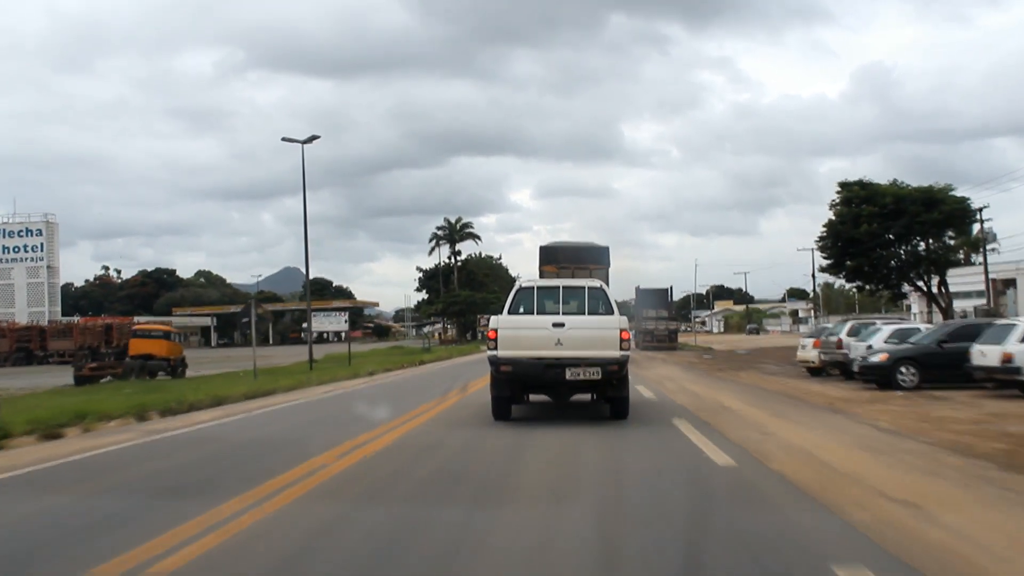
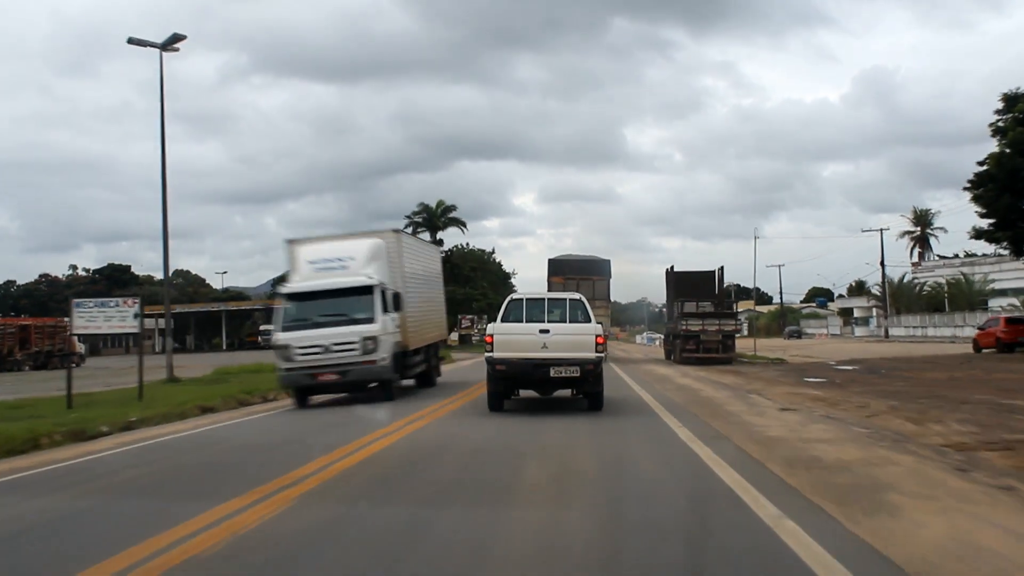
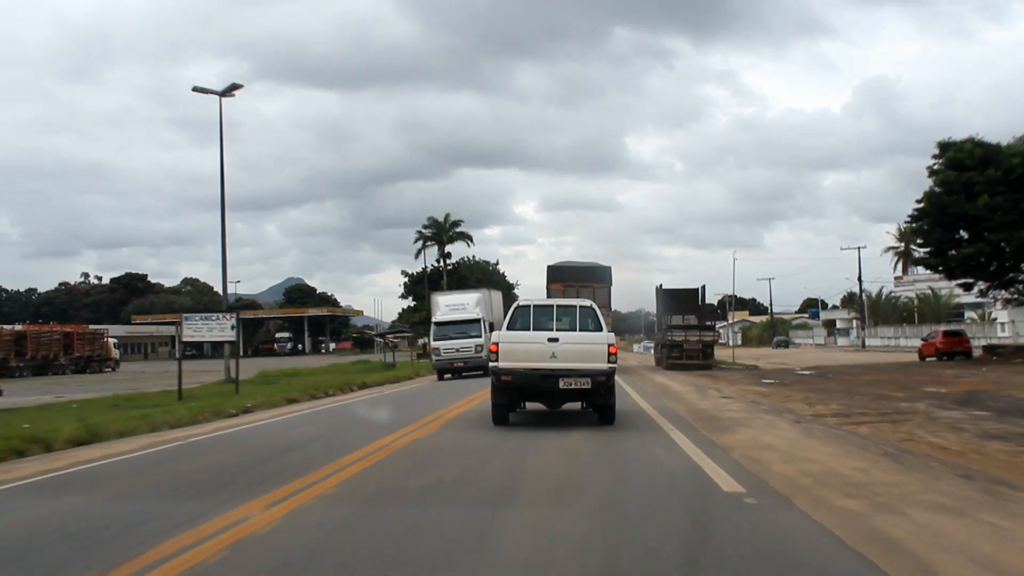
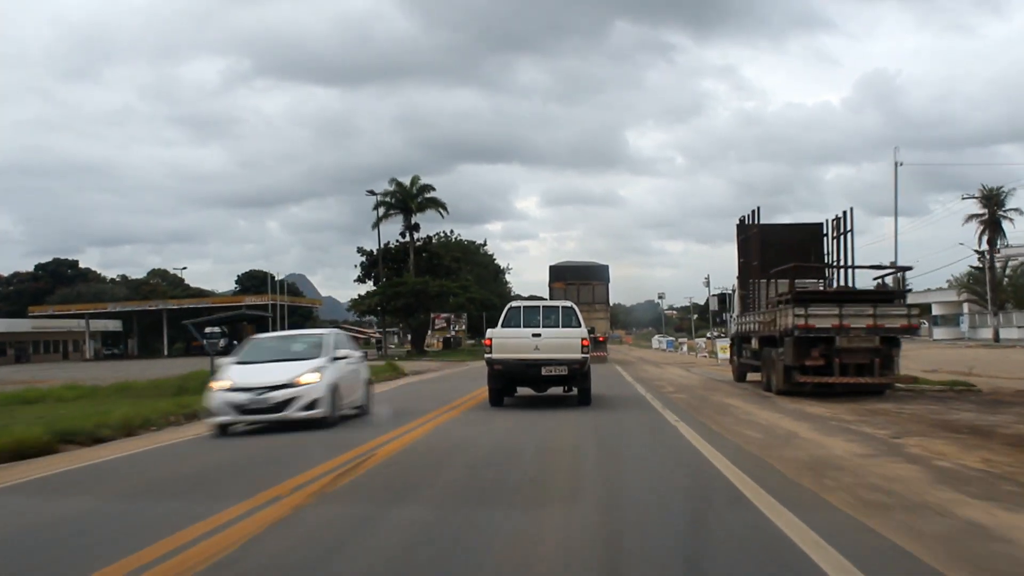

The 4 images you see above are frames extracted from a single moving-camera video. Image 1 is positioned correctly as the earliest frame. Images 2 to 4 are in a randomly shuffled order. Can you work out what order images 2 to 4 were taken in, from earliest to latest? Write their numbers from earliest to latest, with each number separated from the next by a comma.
3, 2, 4
